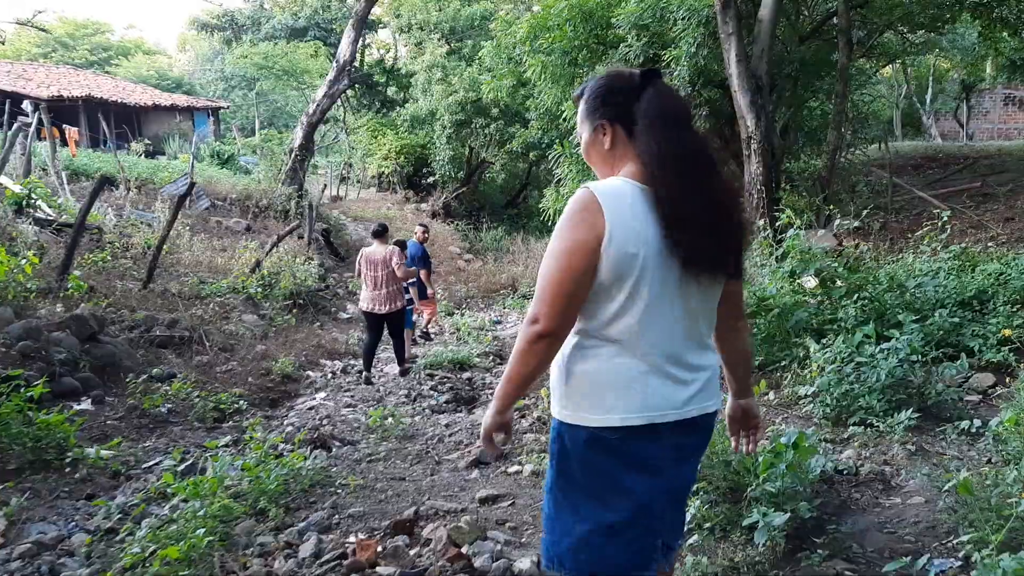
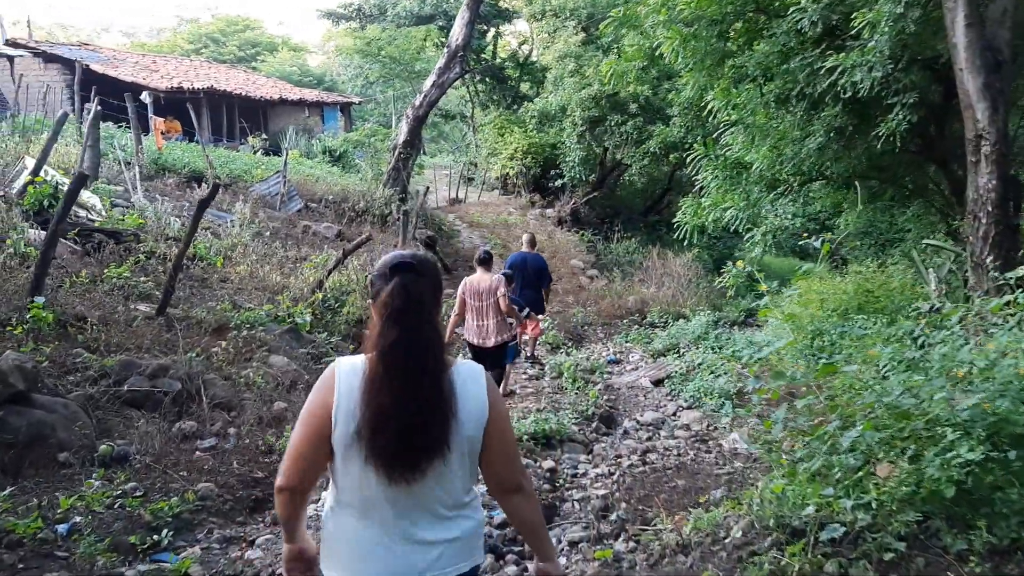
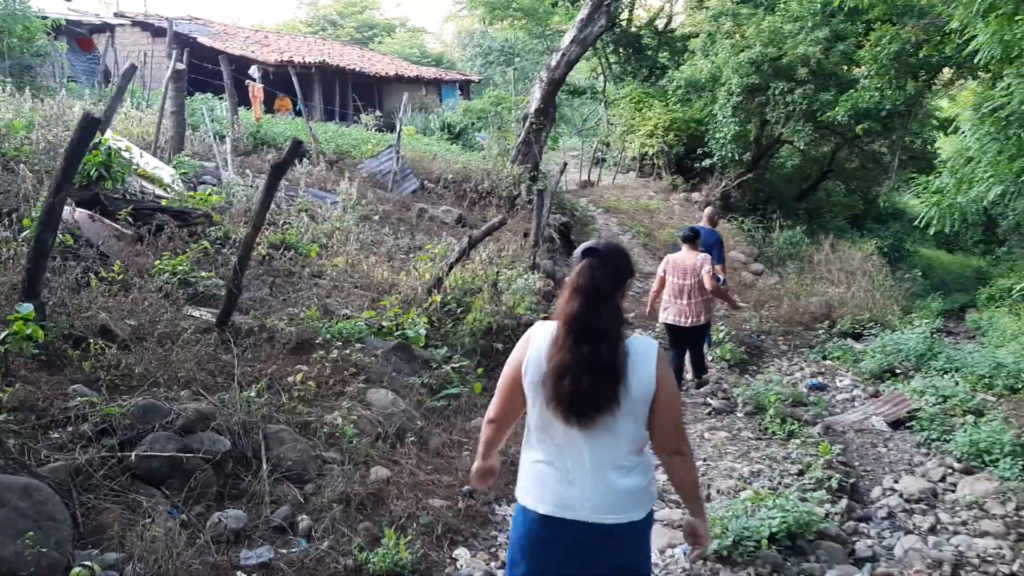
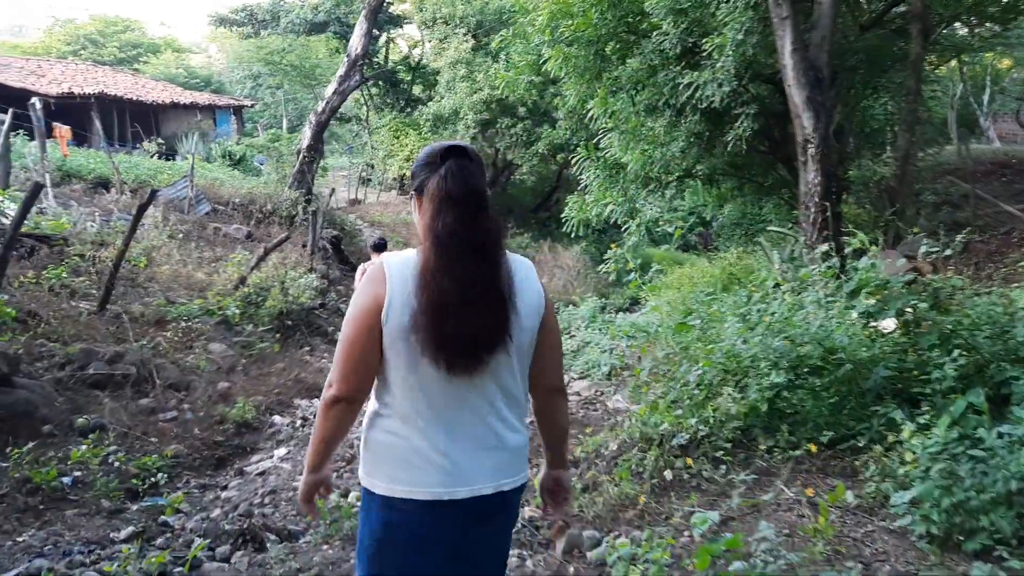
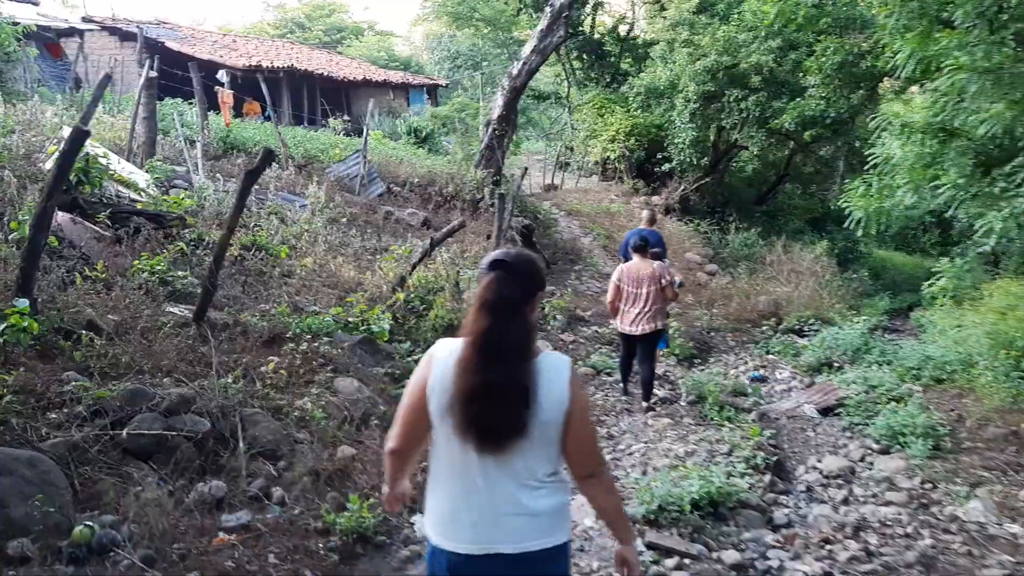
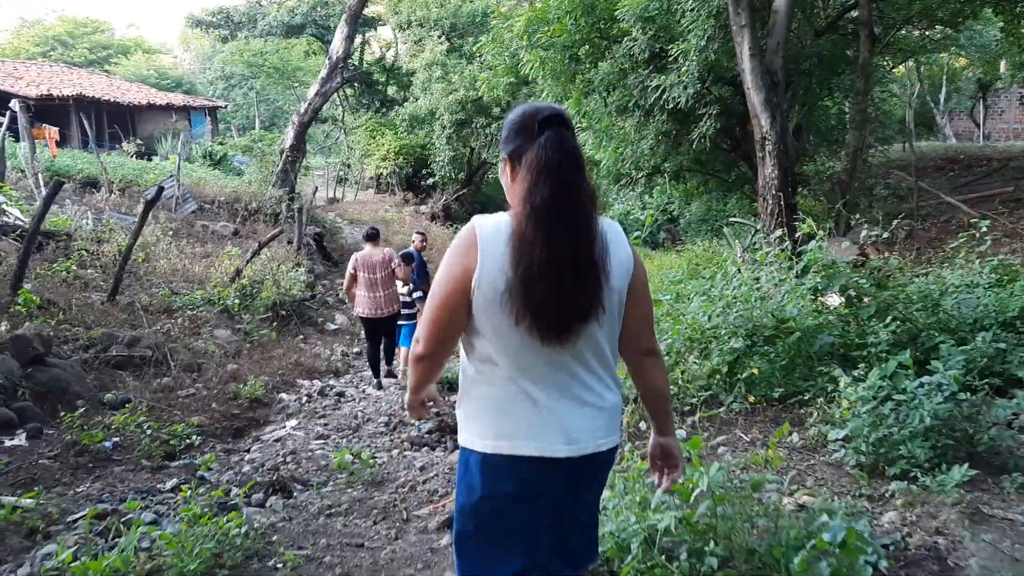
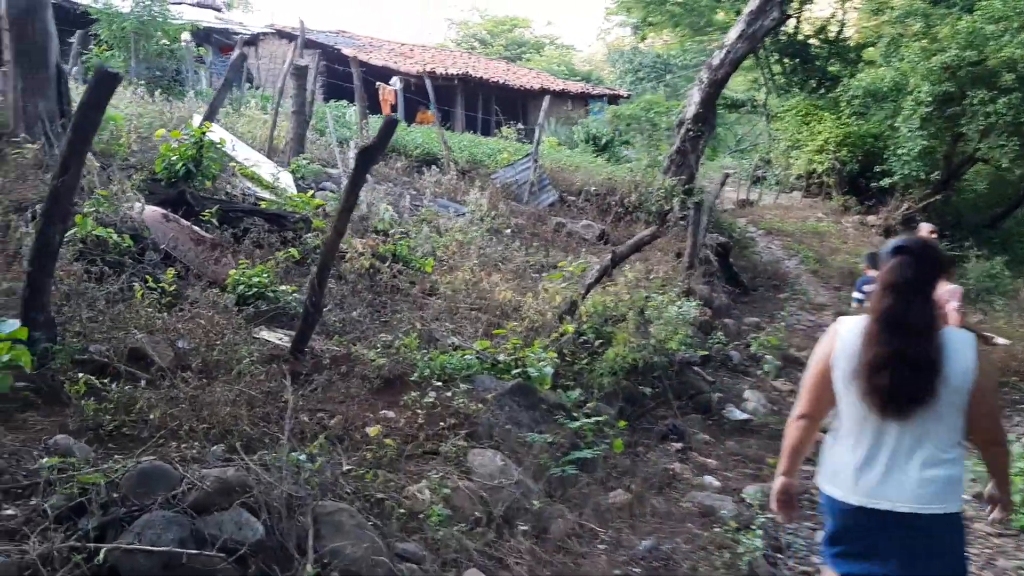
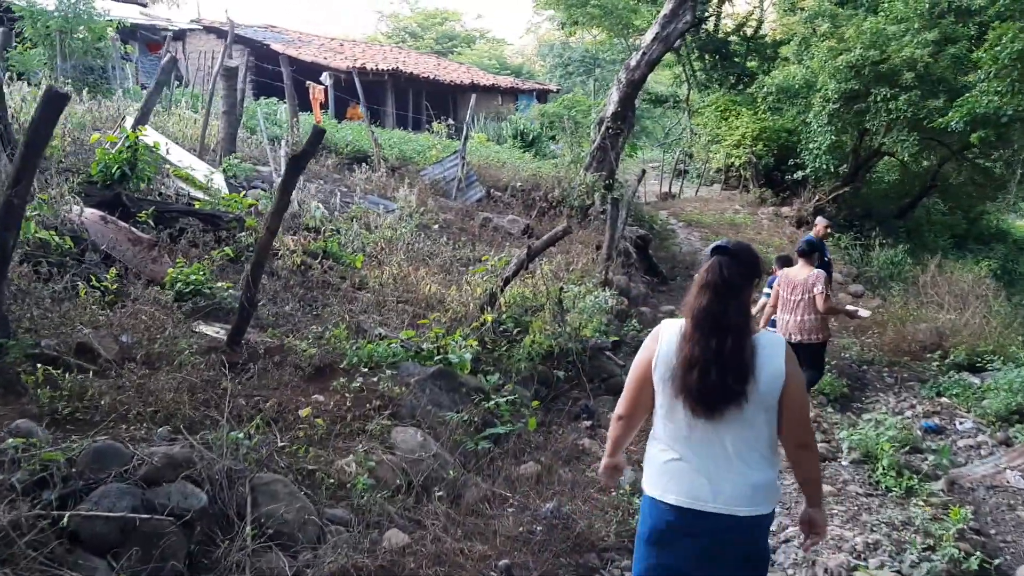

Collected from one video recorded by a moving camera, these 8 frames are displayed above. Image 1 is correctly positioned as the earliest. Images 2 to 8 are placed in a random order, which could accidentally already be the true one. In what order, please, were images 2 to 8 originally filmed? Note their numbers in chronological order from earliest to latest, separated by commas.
6, 4, 2, 5, 3, 8, 7
